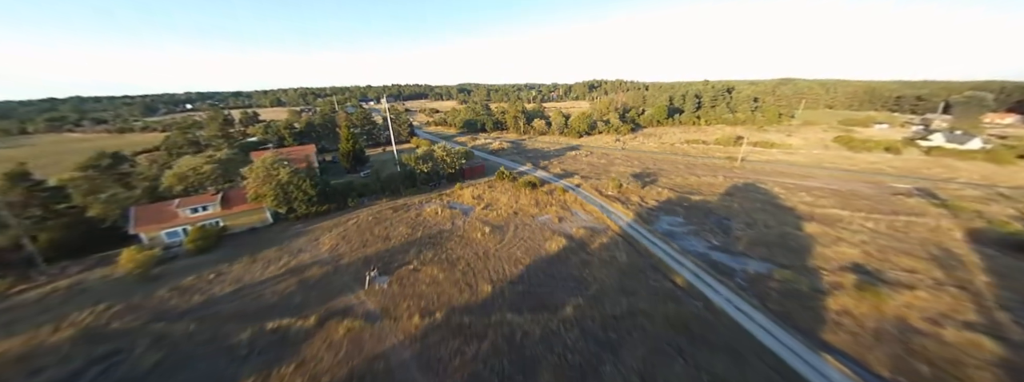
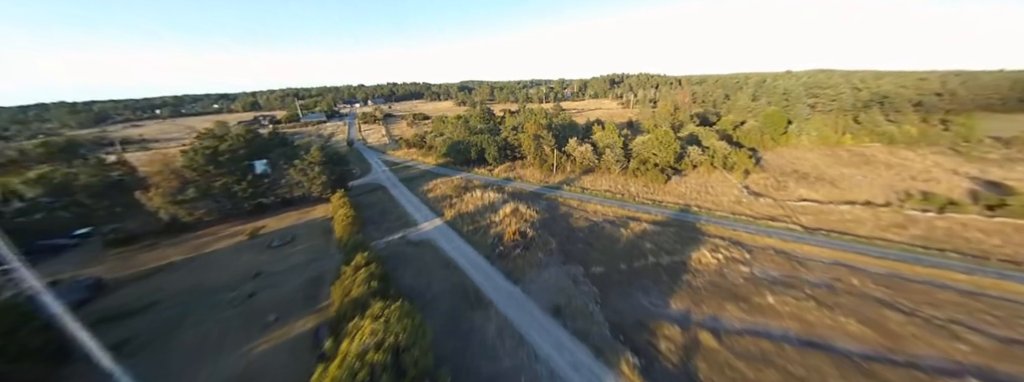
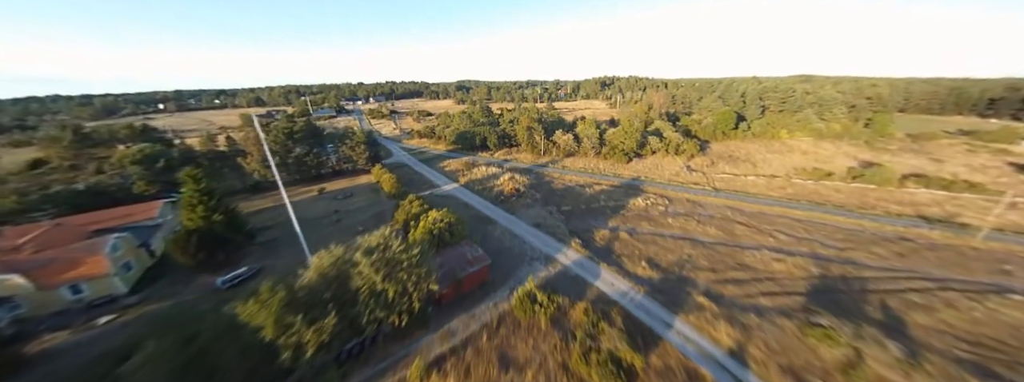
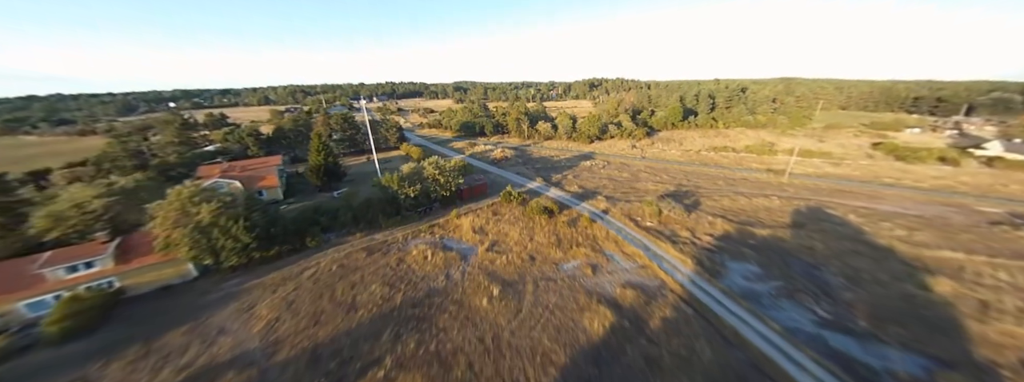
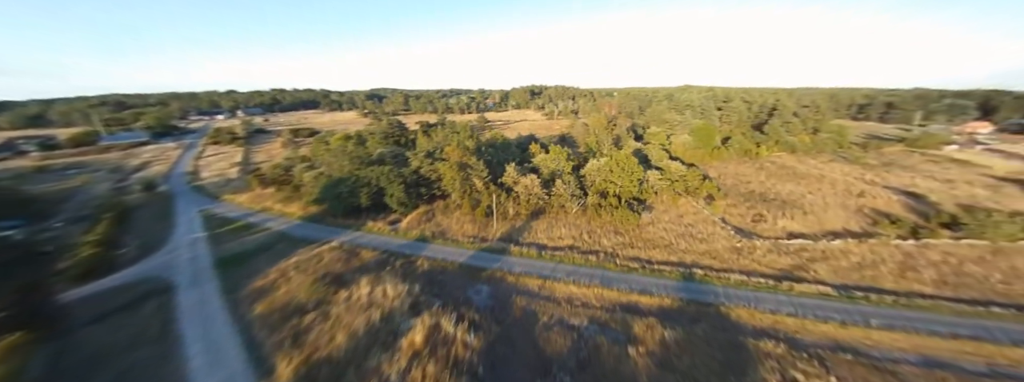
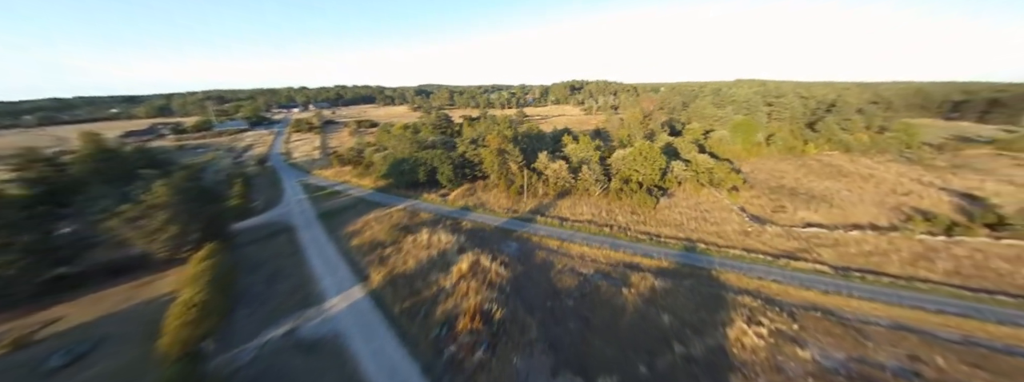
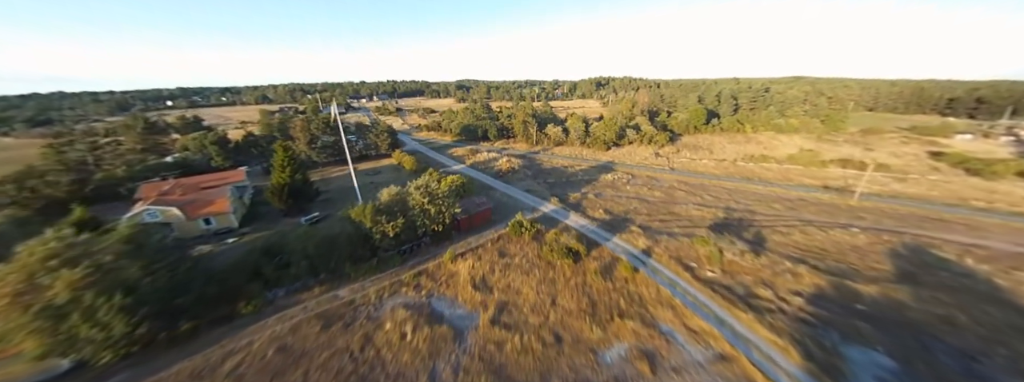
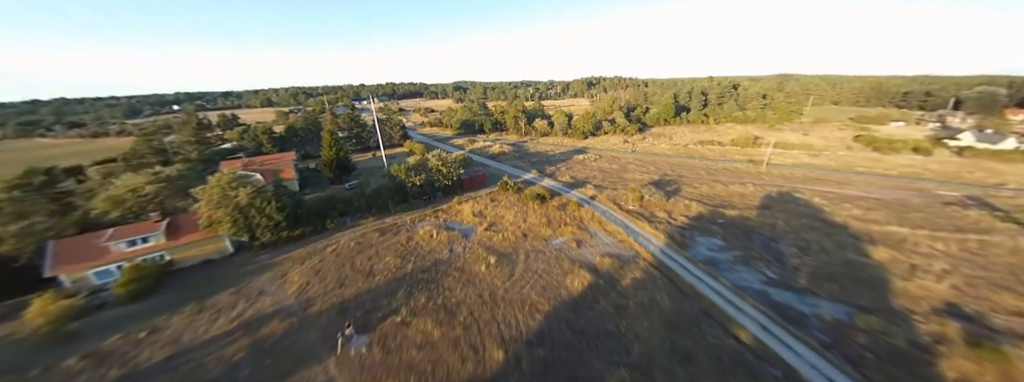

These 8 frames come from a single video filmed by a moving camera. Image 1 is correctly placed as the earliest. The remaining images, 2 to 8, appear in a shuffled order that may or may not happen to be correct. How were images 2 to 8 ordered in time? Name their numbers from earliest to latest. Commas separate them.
8, 4, 7, 3, 2, 6, 5
